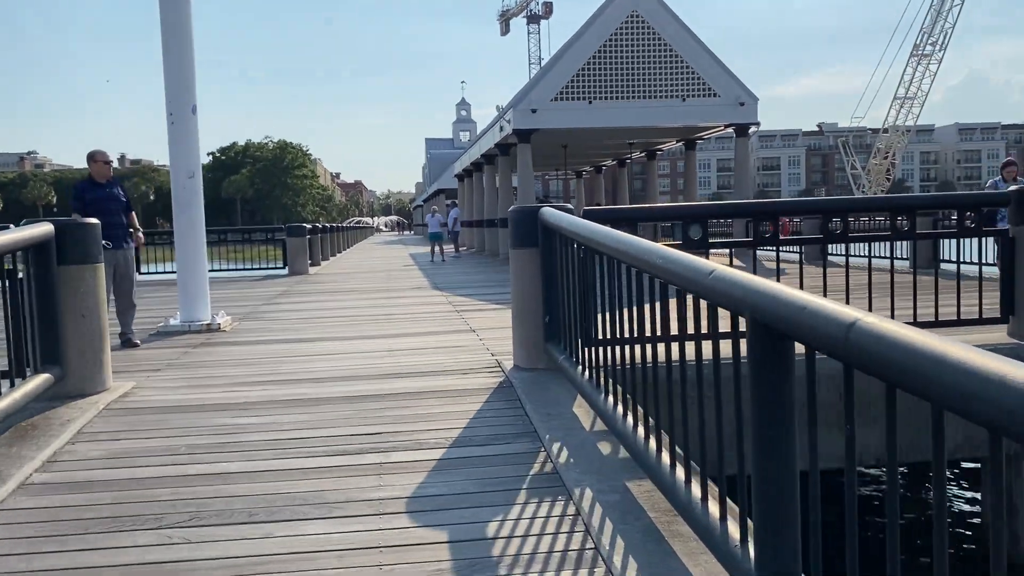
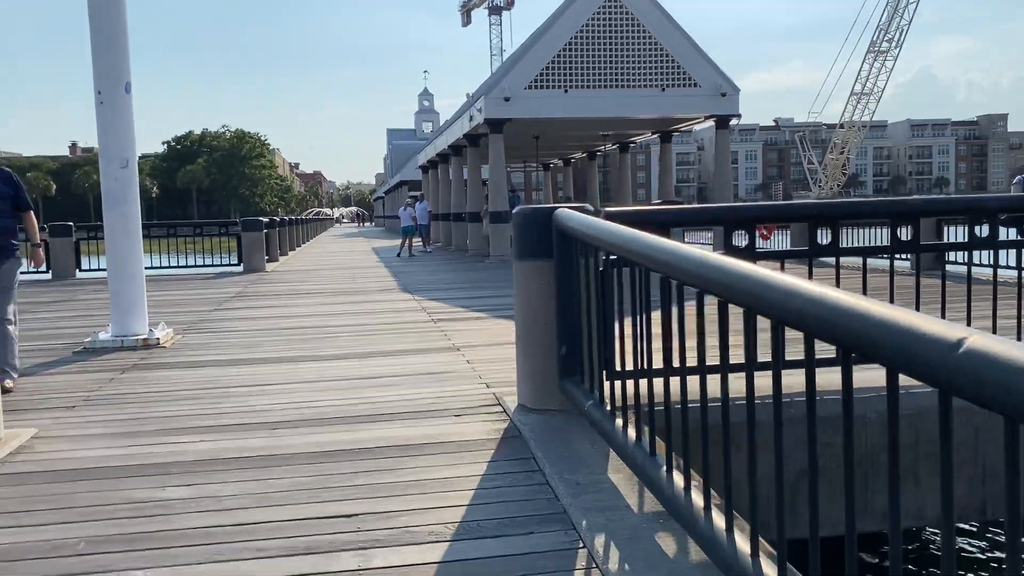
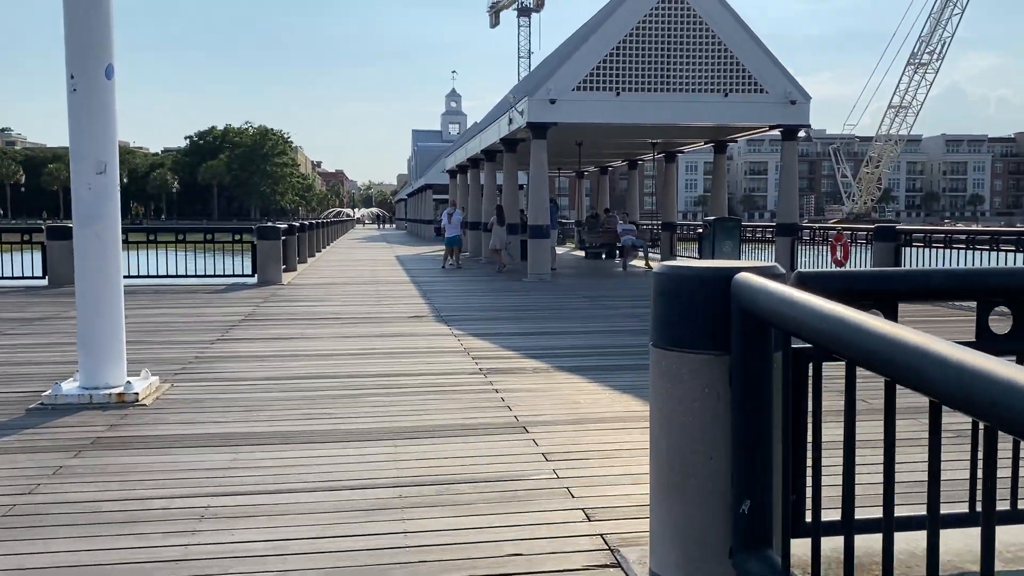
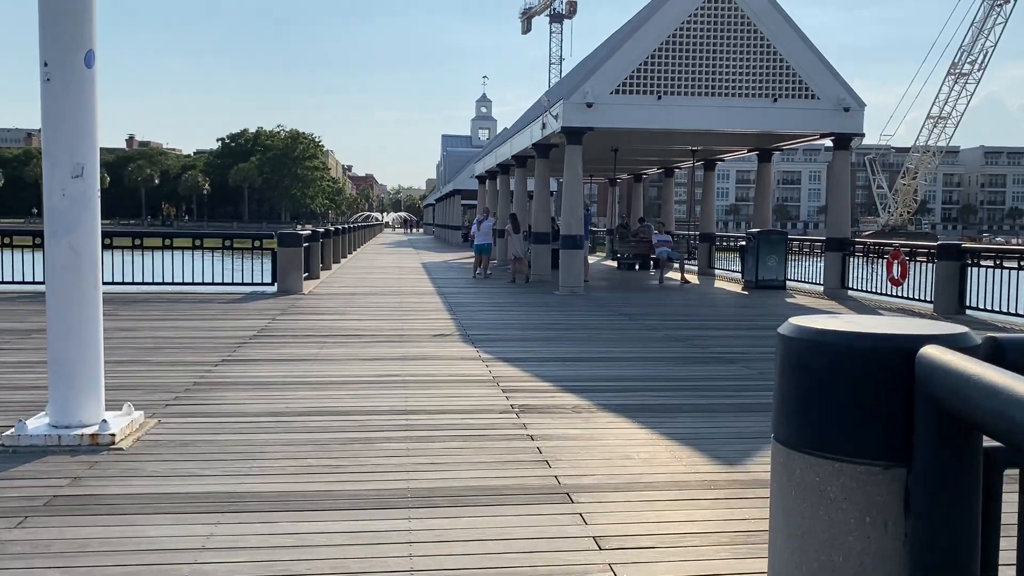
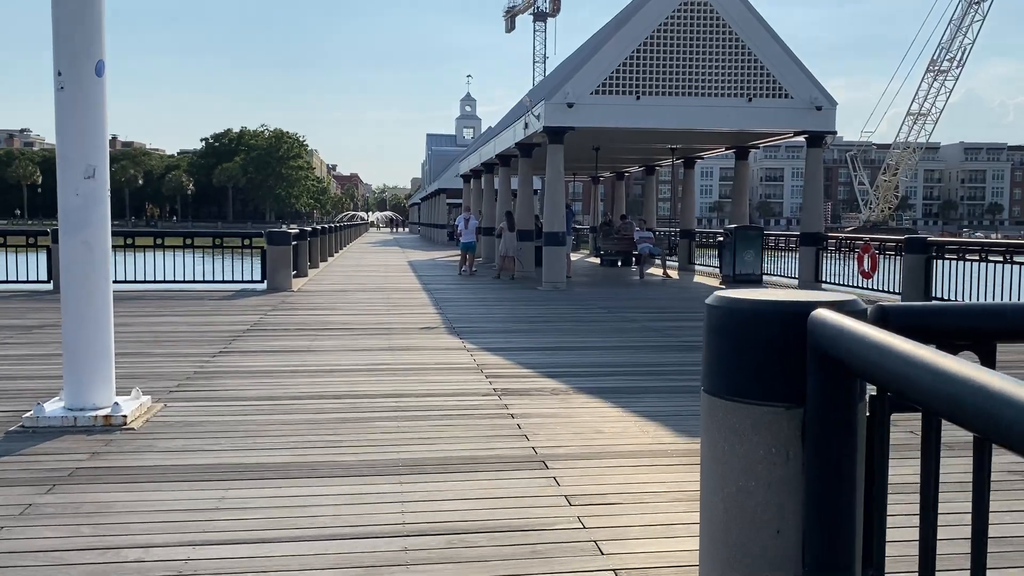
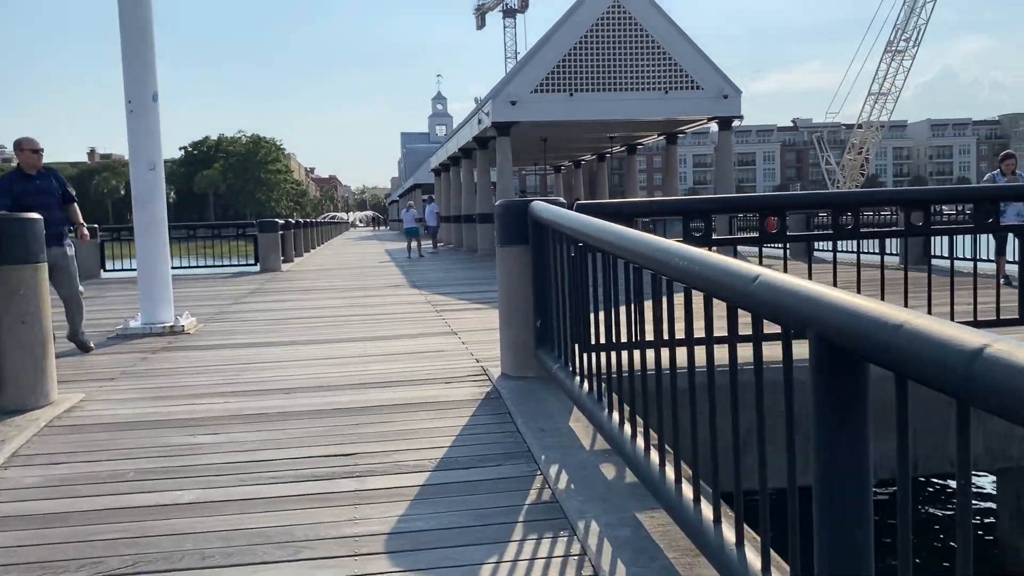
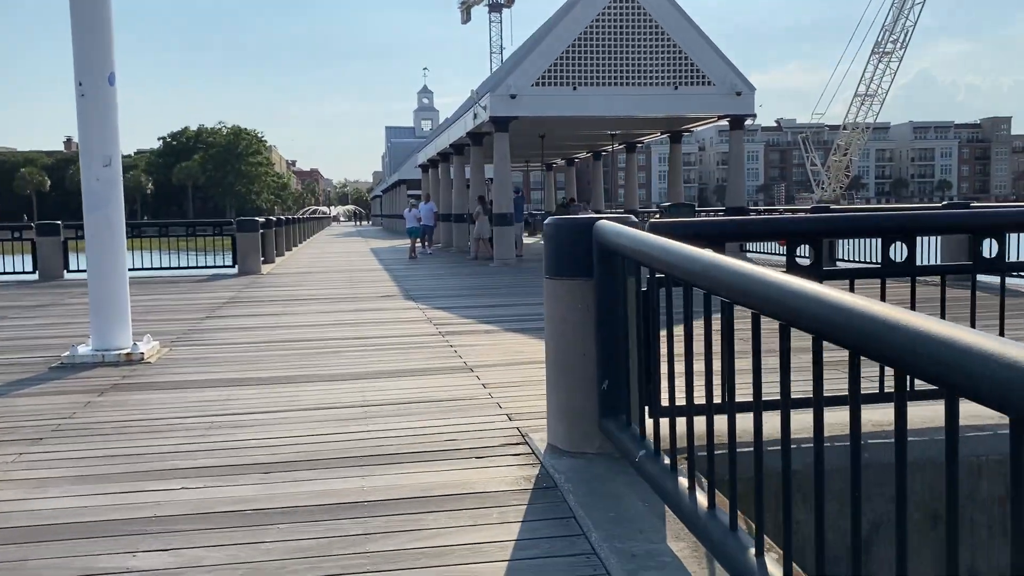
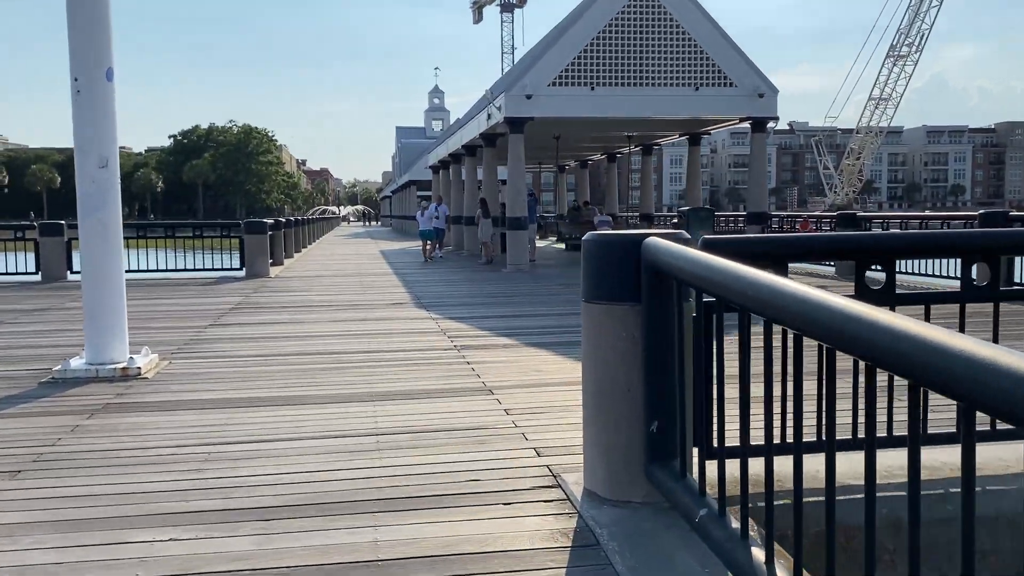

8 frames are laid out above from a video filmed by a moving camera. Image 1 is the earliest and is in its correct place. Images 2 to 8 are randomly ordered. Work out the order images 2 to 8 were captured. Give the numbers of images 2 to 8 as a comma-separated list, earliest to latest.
6, 2, 7, 8, 3, 5, 4
